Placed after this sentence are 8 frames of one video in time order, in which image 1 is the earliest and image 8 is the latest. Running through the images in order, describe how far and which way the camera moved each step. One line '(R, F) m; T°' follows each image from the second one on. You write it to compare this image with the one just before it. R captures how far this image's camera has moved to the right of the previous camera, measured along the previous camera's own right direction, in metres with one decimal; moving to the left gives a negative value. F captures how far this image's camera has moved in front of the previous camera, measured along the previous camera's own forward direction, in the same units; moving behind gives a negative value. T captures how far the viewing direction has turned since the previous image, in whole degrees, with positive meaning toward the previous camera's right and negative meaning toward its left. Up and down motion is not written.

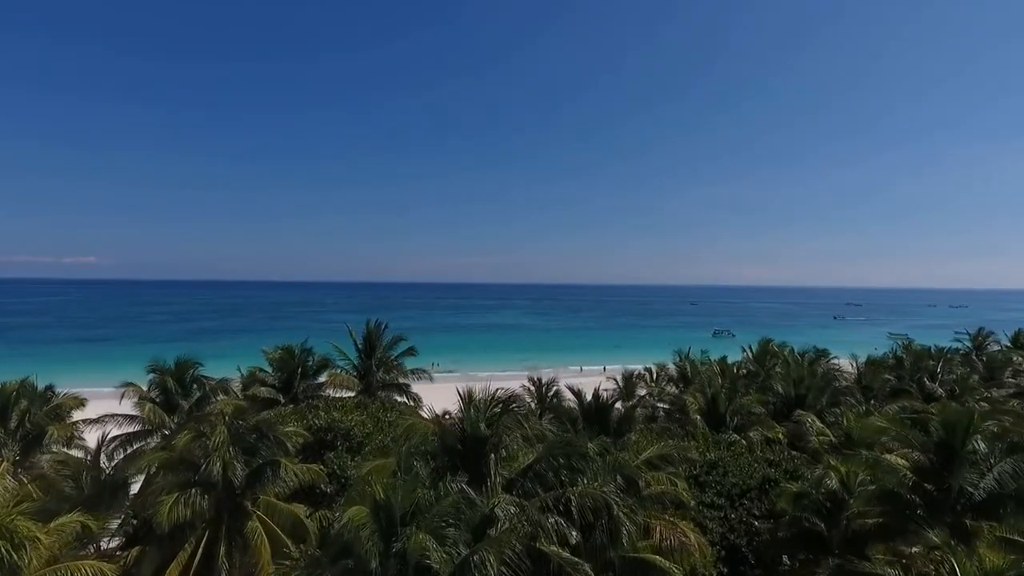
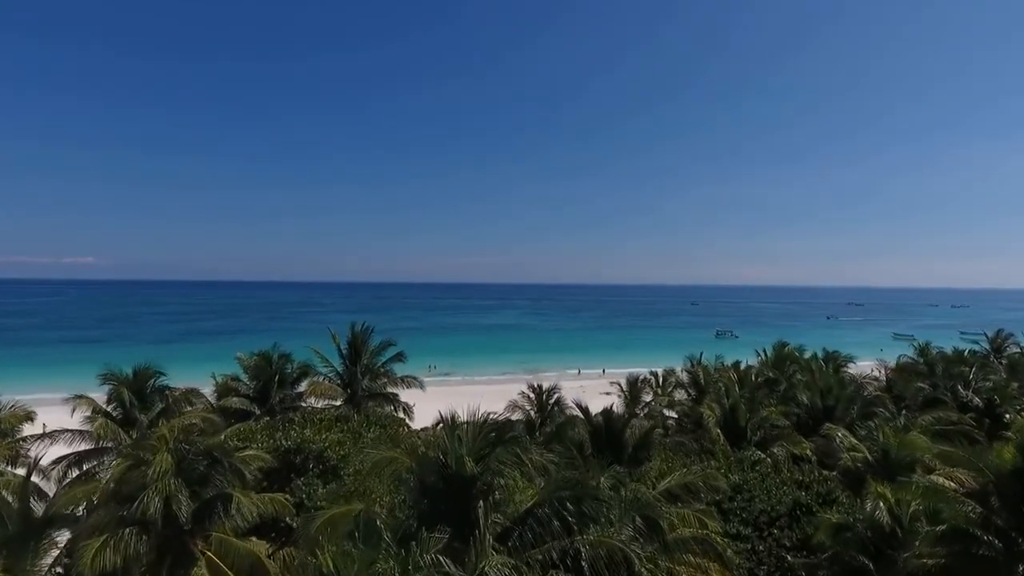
(+0.1, +1.6) m; 0°
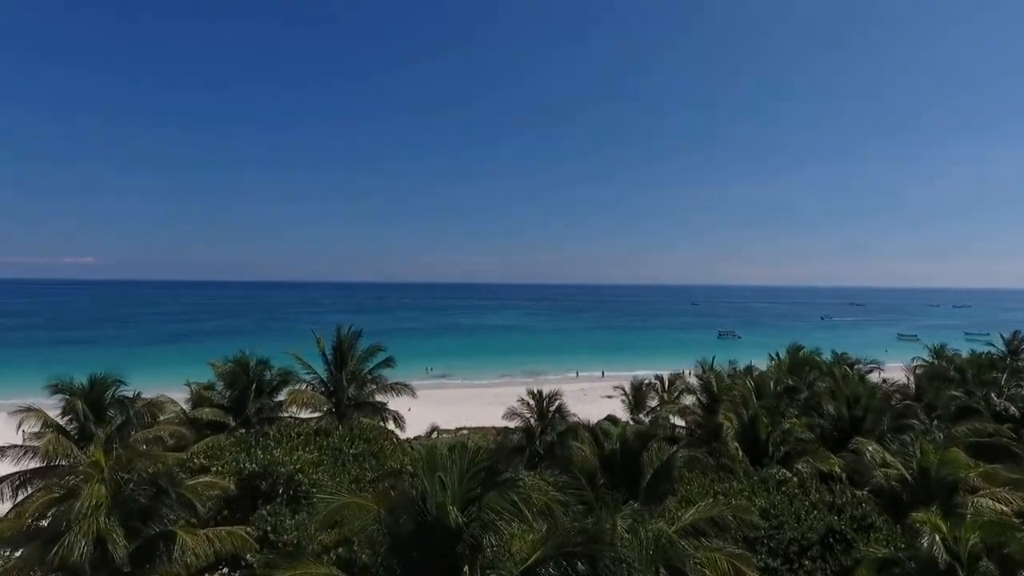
(0.0, +1.4) m; 0°
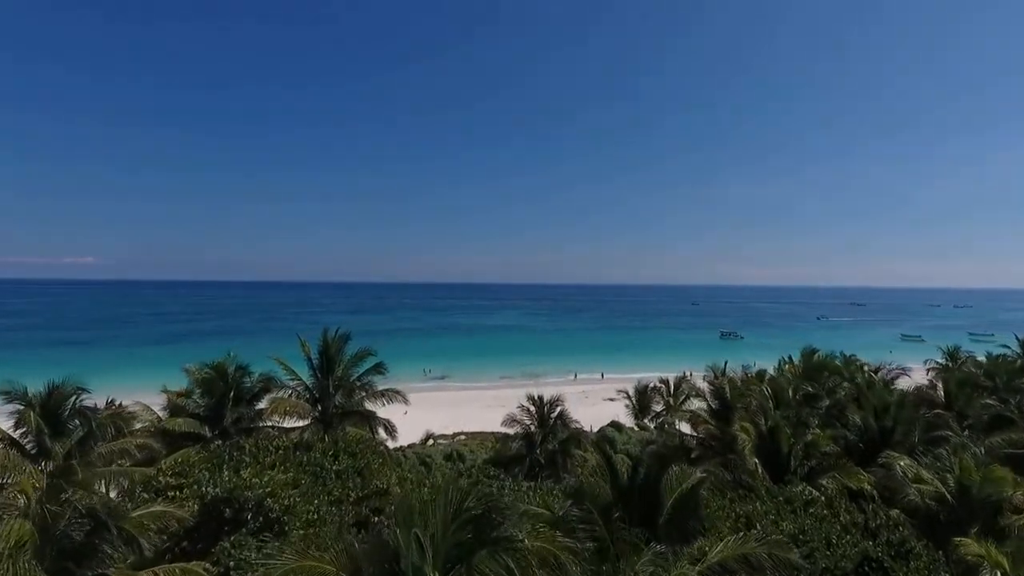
(0.0, +1.1) m; 0°
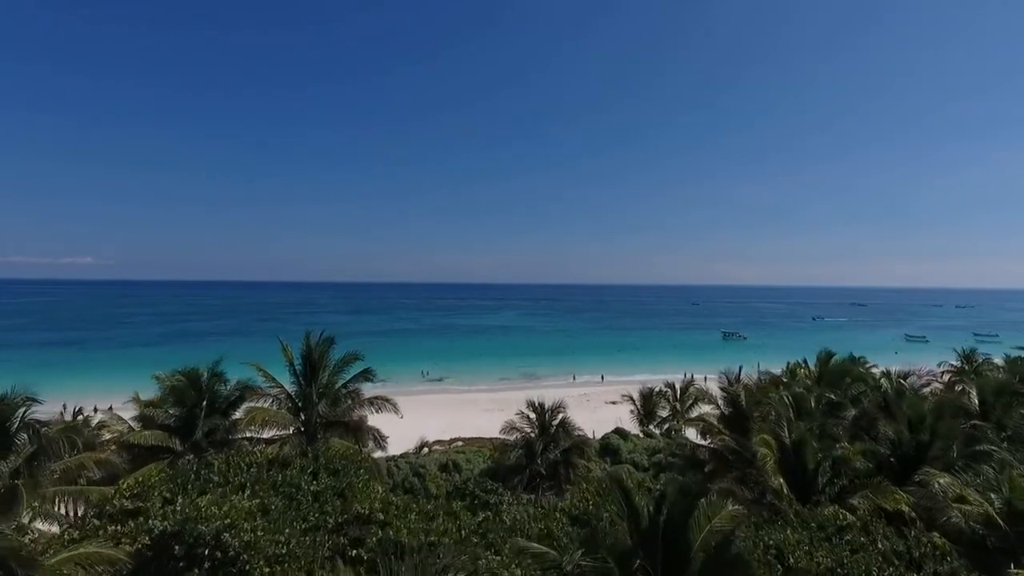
(0.0, +1.2) m; 0°
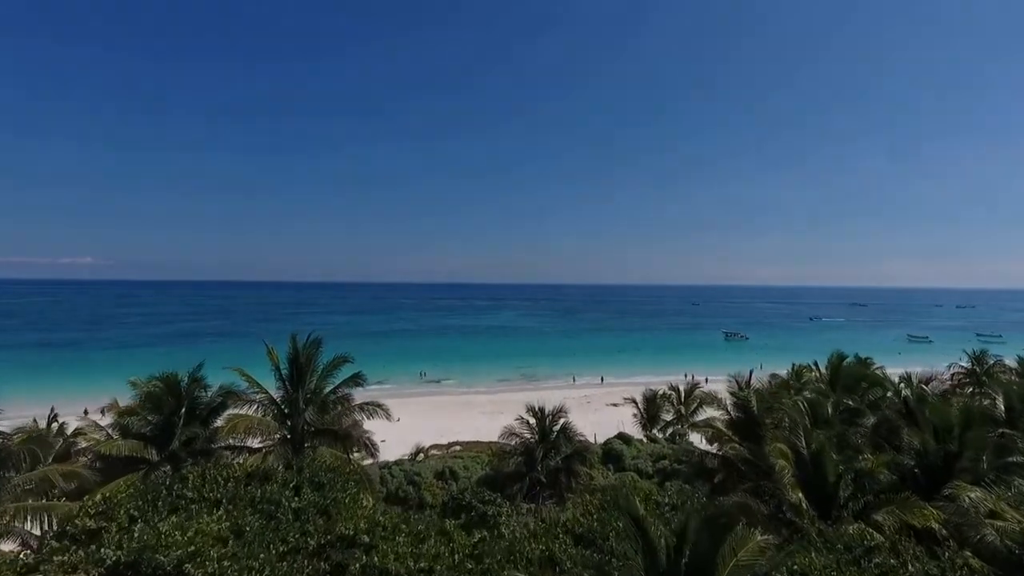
(0.0, +0.8) m; 0°
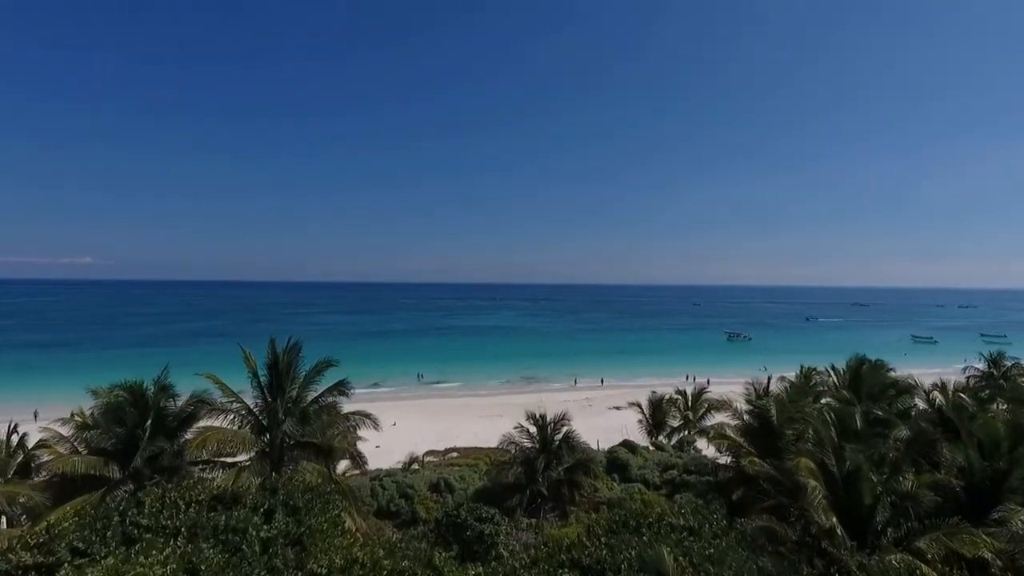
(0.0, +1.1) m; 0°
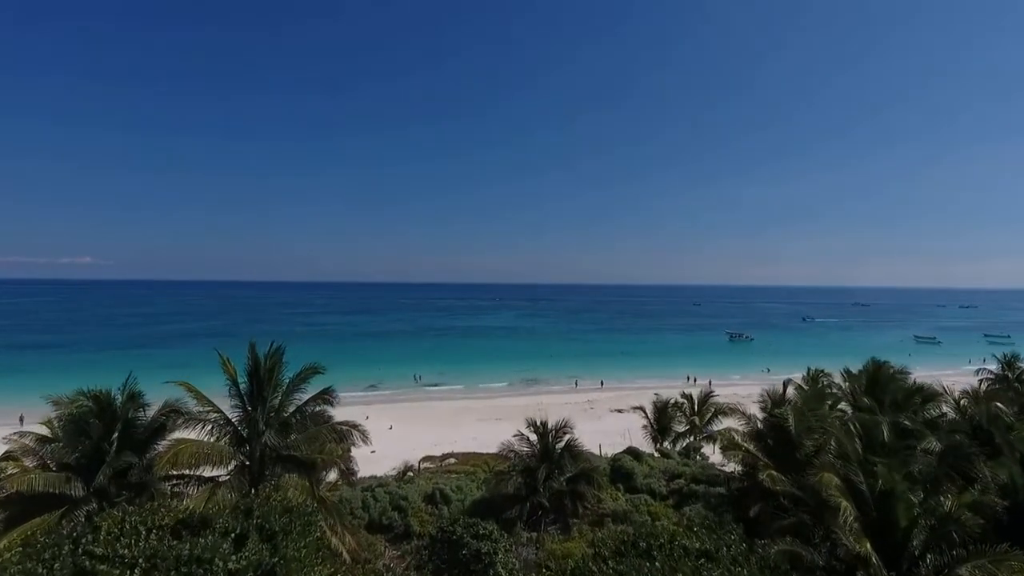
(0.0, +0.9) m; 0°
